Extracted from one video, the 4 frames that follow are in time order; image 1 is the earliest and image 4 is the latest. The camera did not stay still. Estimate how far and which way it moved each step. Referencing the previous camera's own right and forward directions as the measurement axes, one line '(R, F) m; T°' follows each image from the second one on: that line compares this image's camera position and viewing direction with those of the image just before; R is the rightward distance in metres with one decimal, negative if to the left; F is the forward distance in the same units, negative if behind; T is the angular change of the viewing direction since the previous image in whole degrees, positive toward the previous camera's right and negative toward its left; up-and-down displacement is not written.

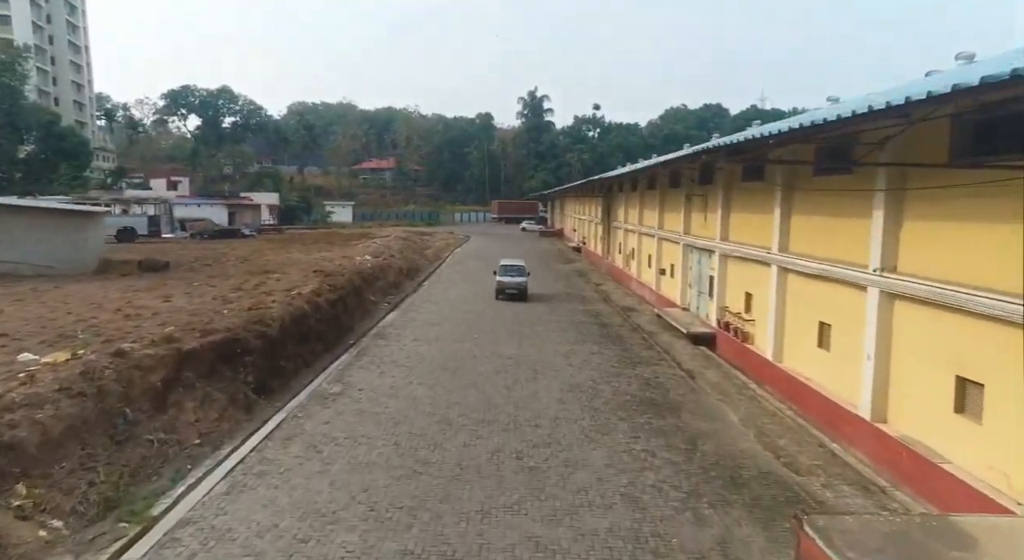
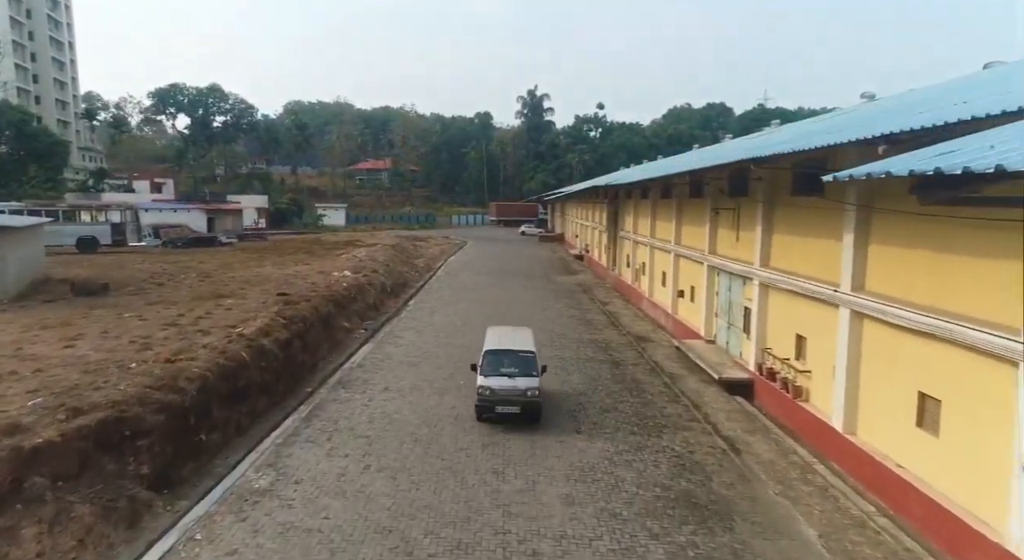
(+0.1, +2.0) m; 0°
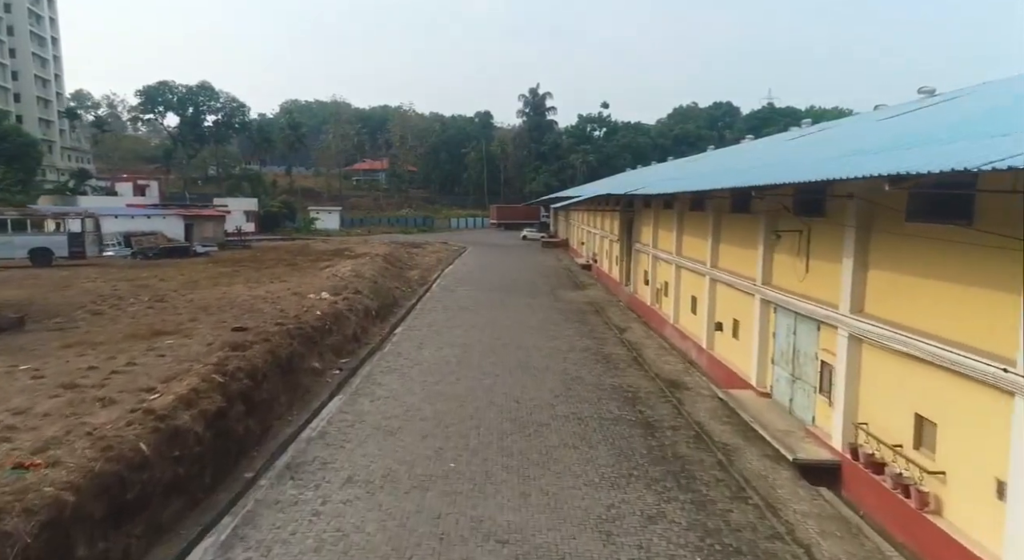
(-0.1, +2.3) m; 0°
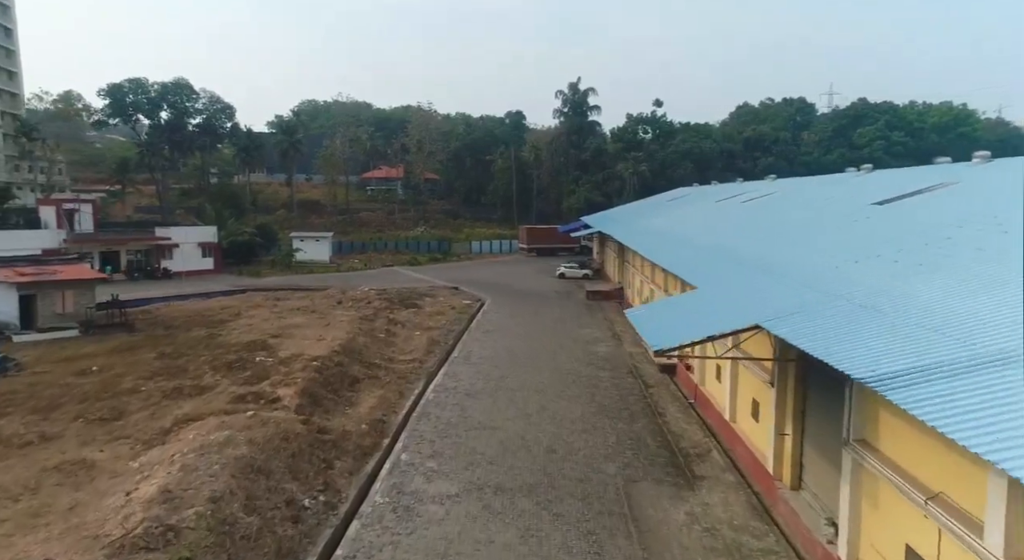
(0.0, +11.7) m; -3°
